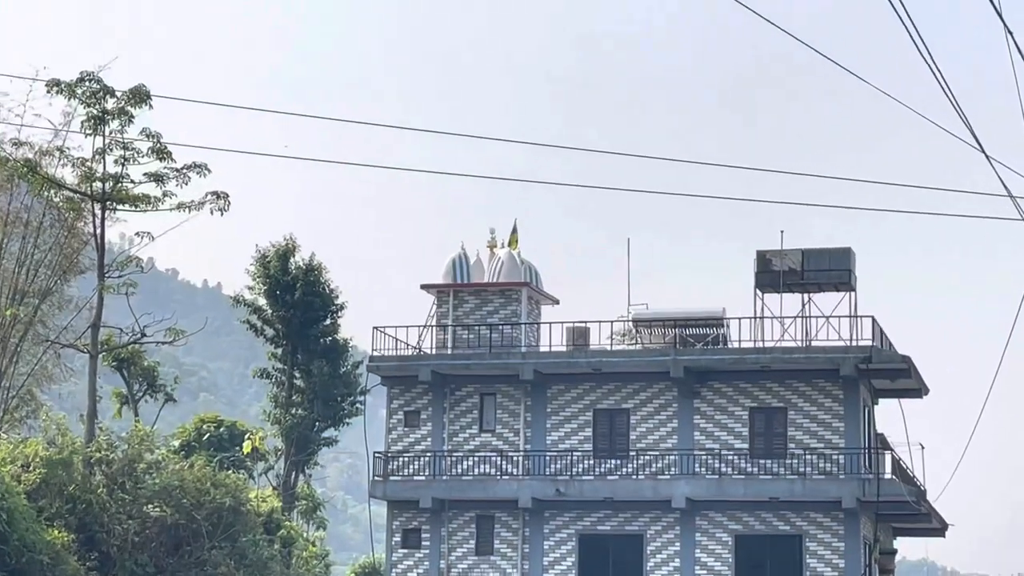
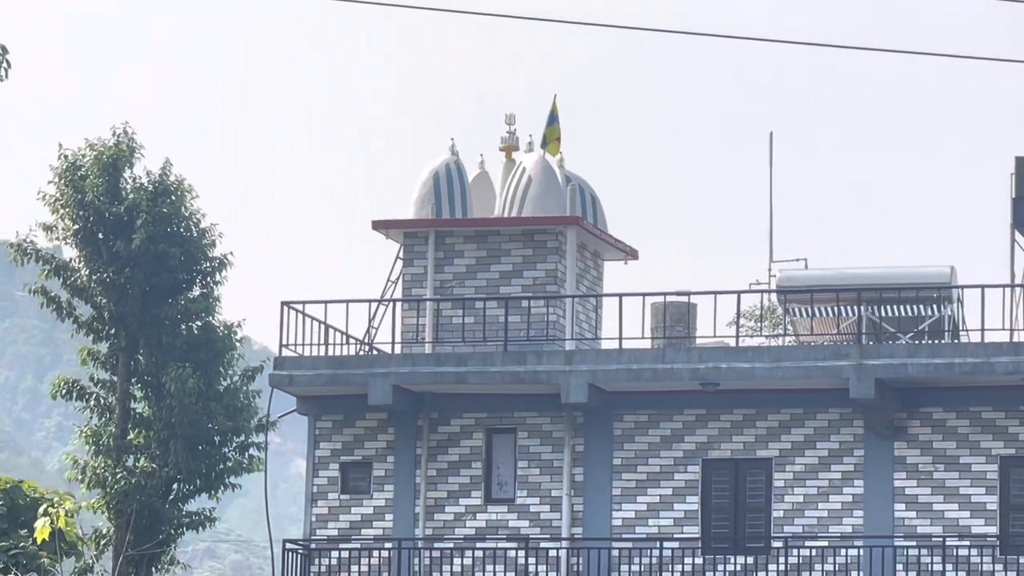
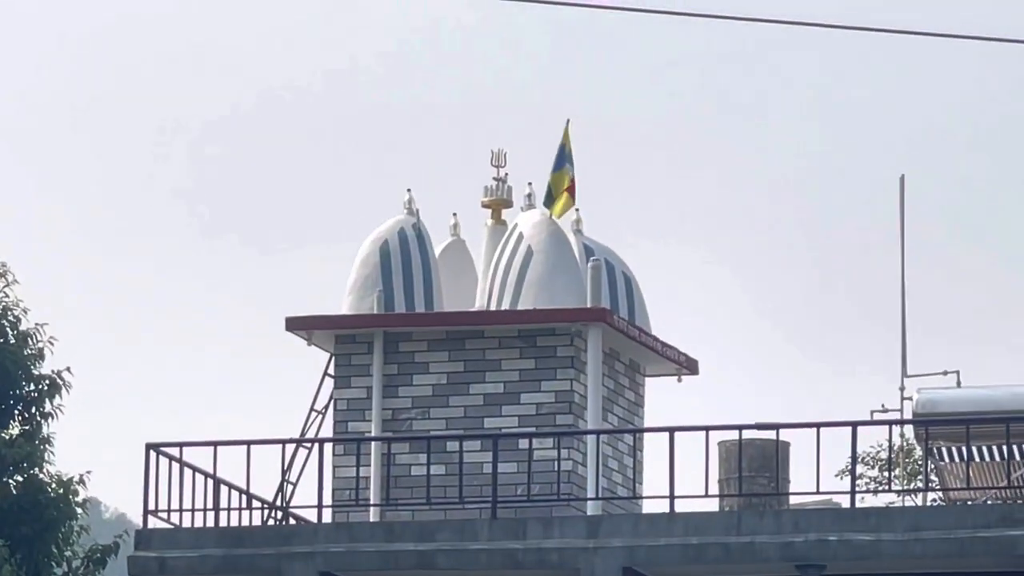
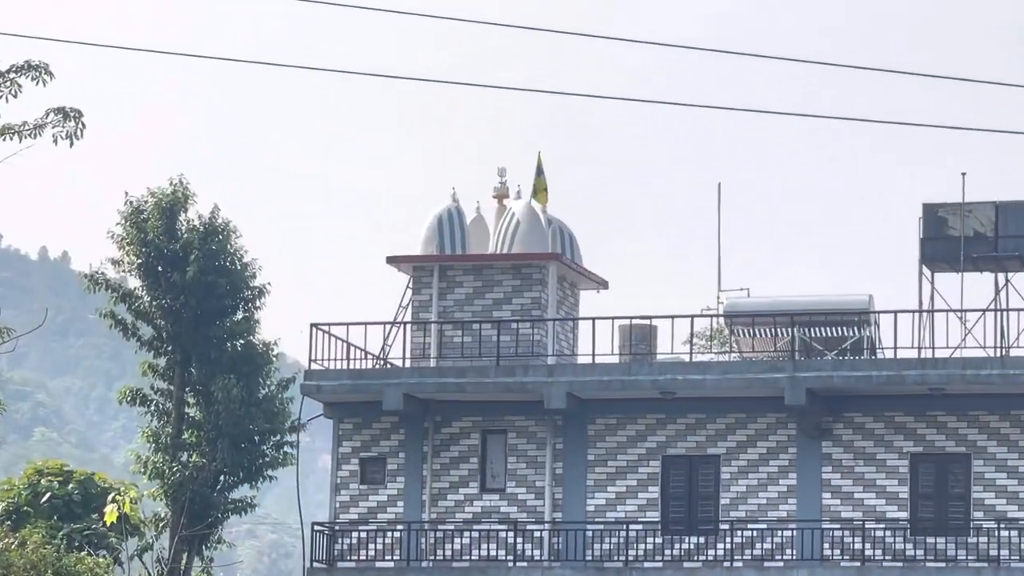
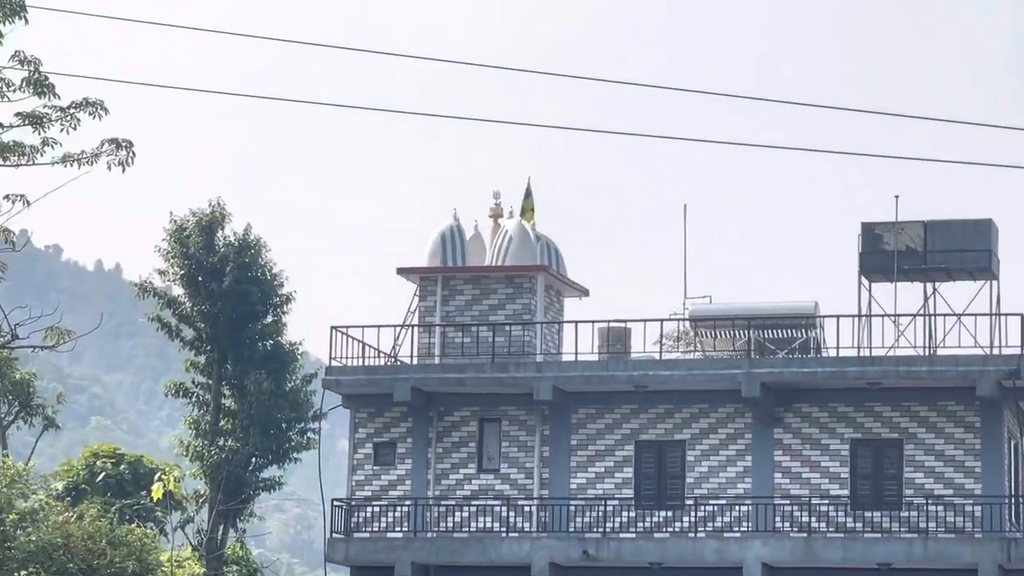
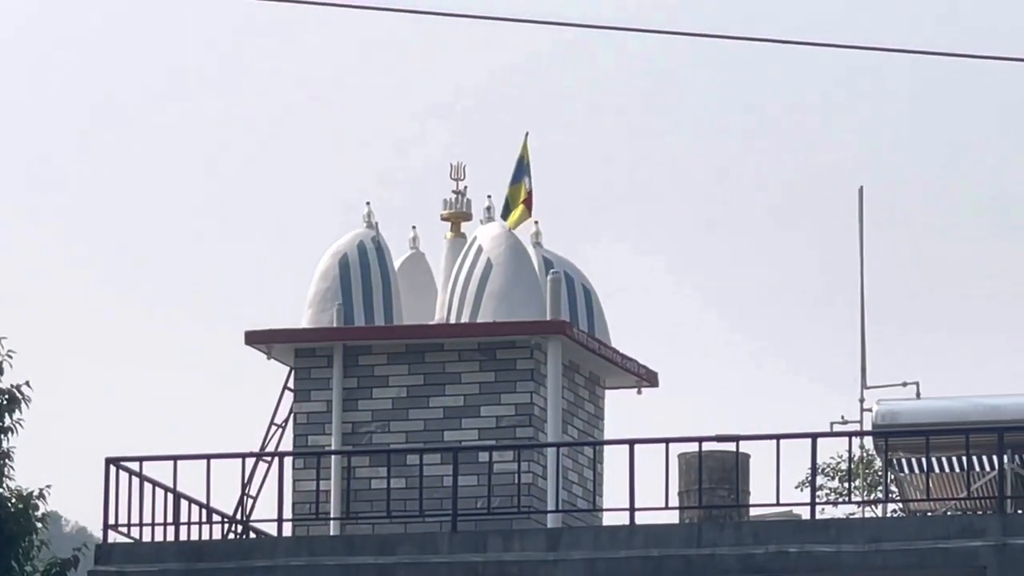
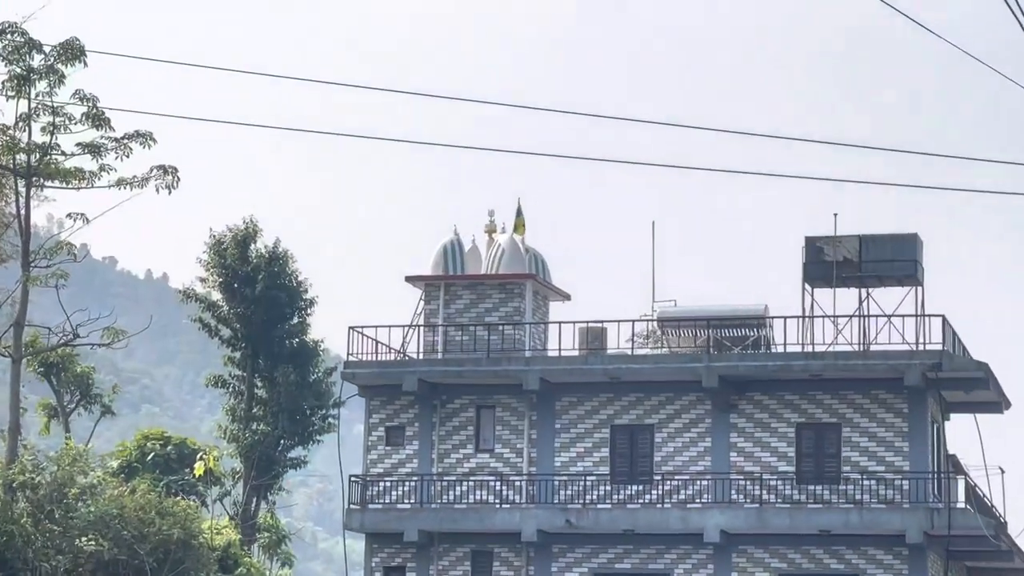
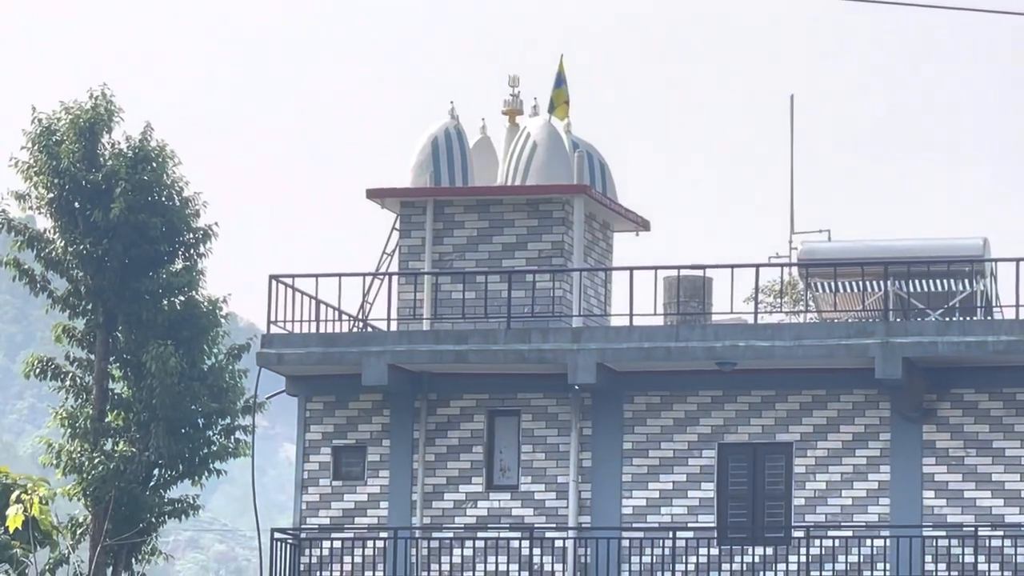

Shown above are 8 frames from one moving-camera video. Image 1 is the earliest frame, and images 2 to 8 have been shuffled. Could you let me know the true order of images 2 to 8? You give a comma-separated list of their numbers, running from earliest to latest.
7, 5, 4, 2, 8, 3, 6
